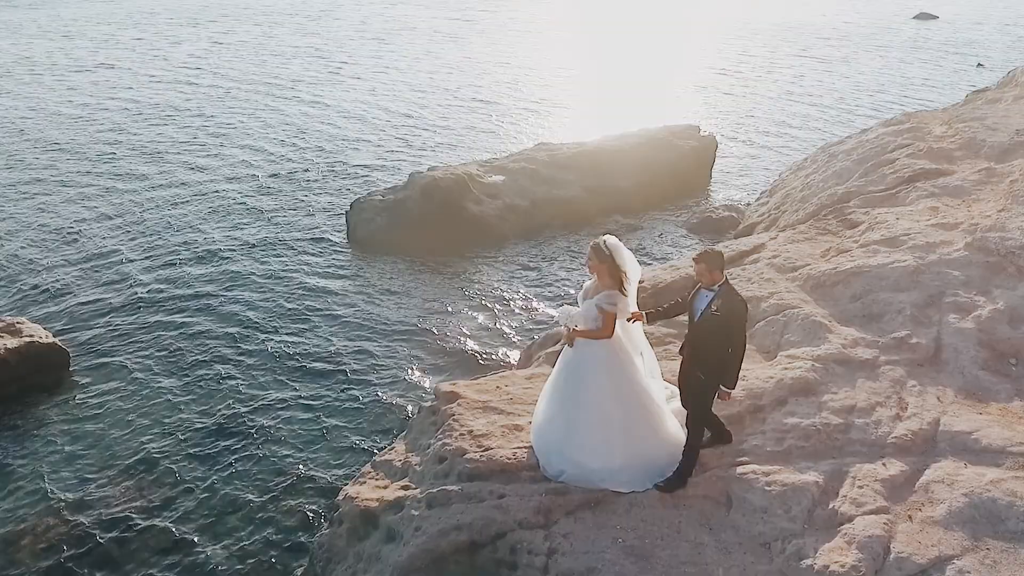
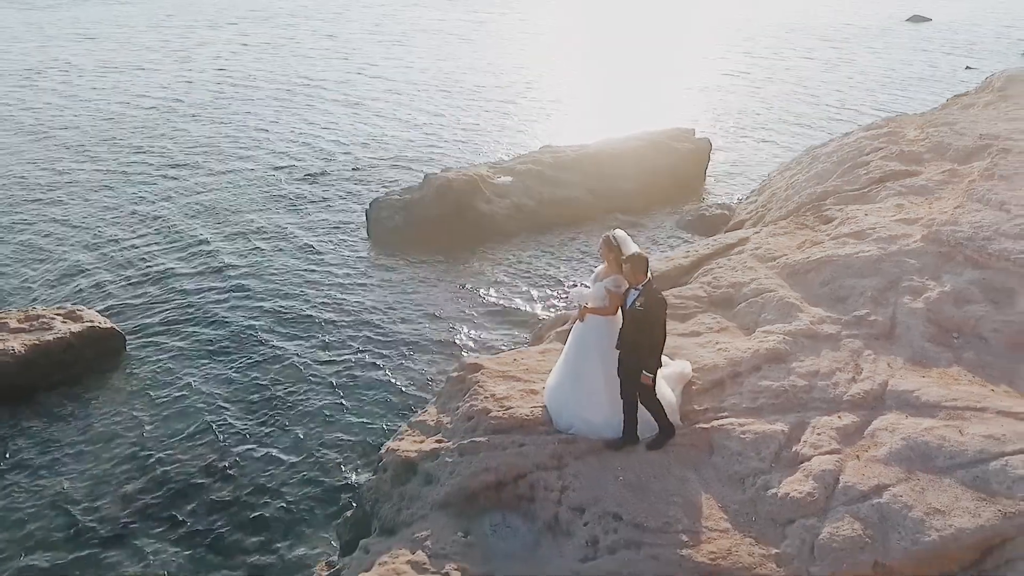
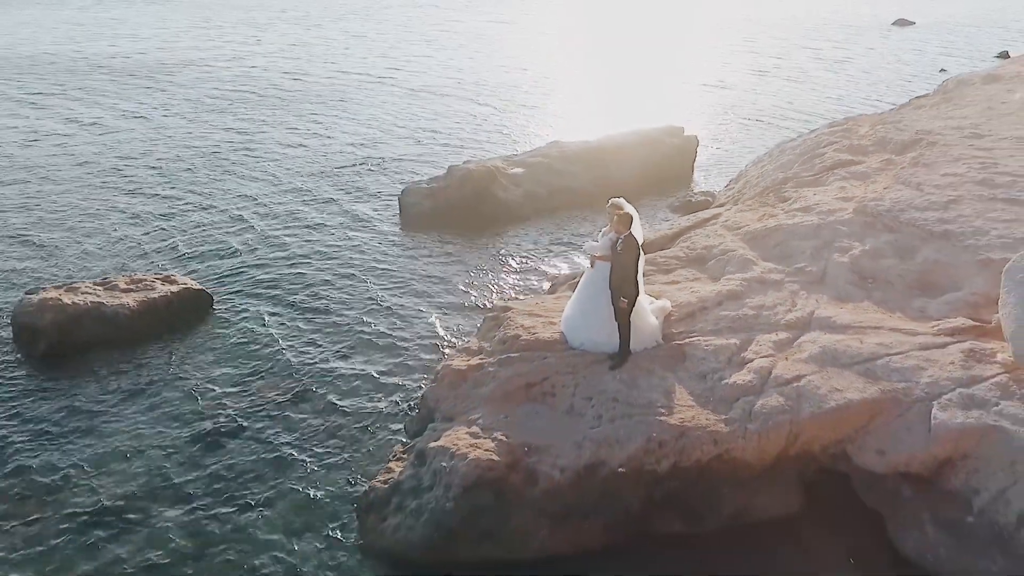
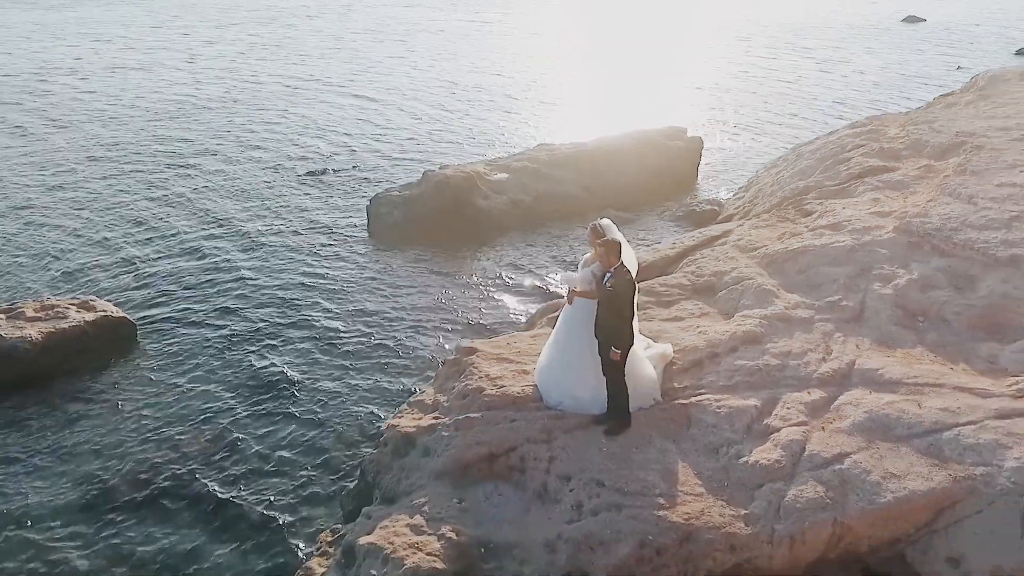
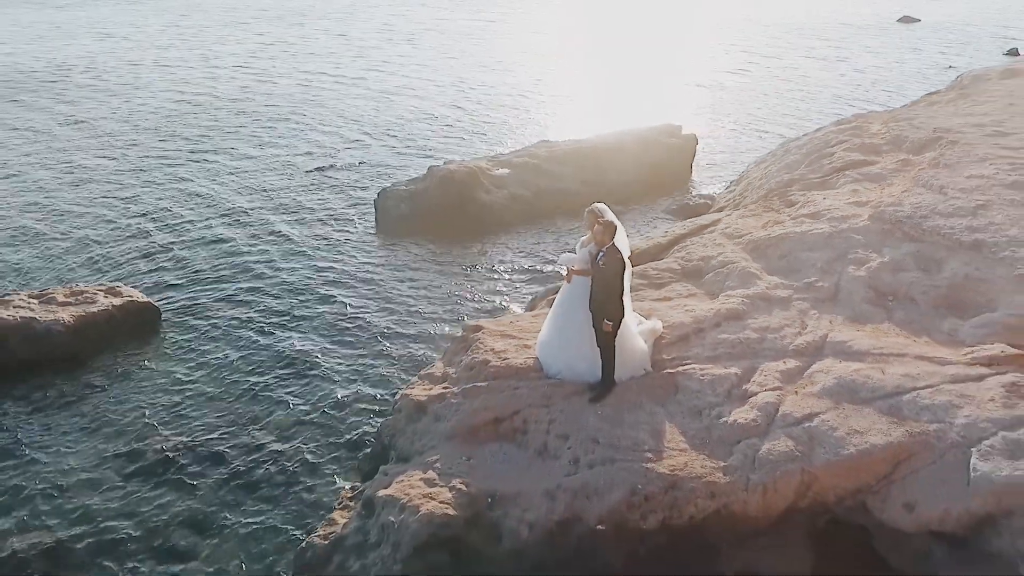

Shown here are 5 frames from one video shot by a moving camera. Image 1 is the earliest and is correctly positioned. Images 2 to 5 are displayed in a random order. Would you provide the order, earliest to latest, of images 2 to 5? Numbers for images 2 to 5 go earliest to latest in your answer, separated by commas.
2, 4, 5, 3
